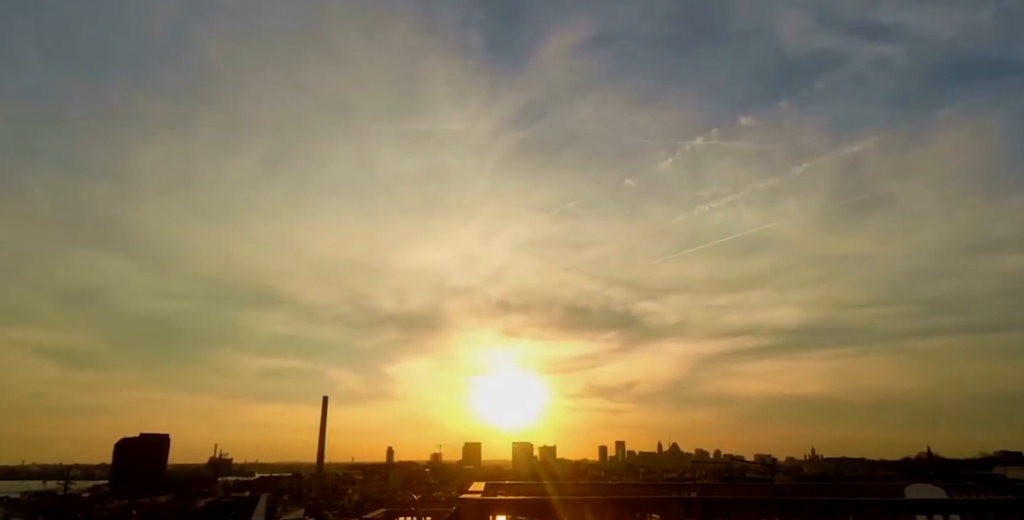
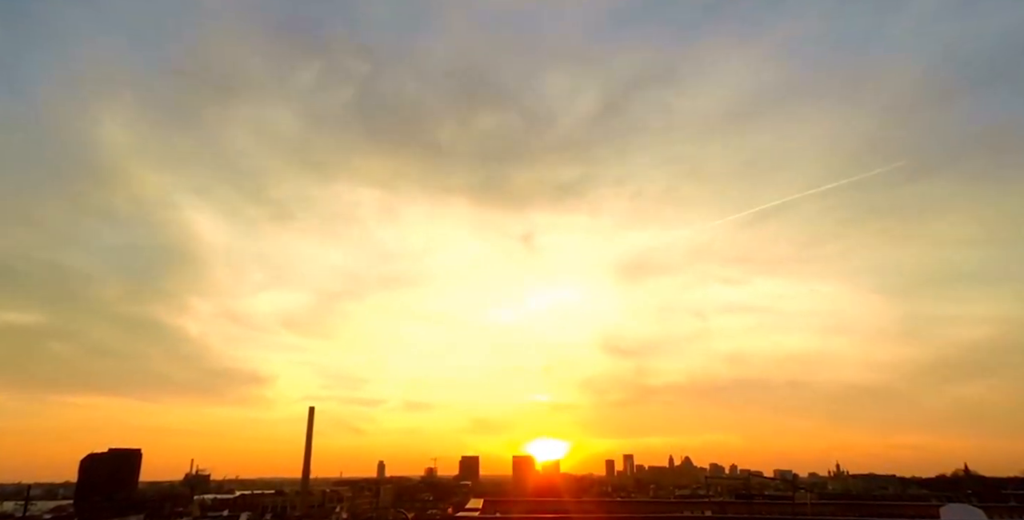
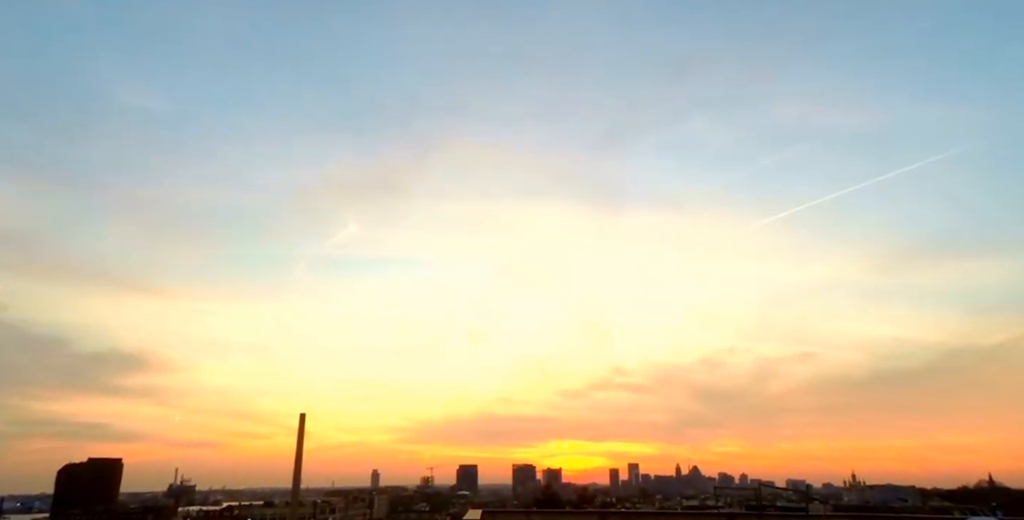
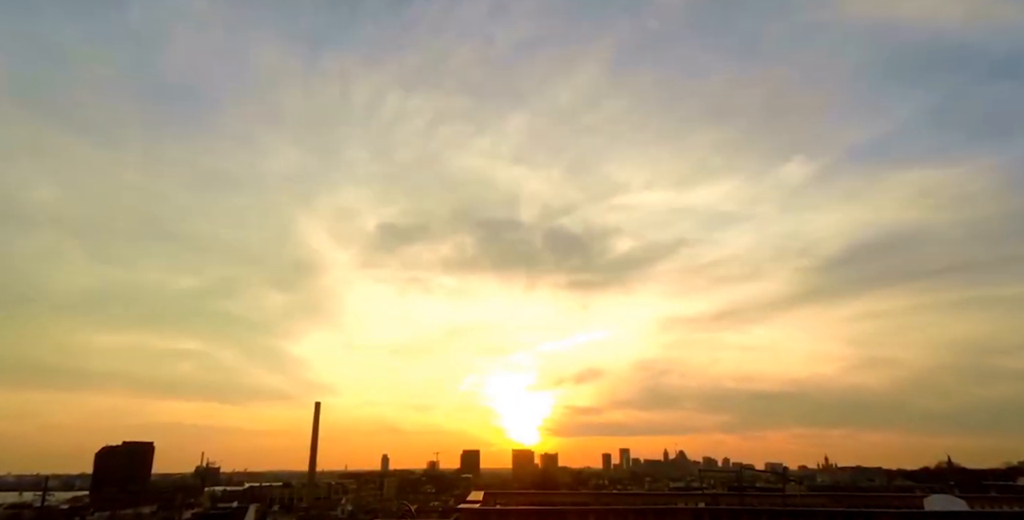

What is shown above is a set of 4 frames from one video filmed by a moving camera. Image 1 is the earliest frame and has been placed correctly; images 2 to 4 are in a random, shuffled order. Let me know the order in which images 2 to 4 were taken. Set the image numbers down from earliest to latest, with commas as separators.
4, 2, 3
